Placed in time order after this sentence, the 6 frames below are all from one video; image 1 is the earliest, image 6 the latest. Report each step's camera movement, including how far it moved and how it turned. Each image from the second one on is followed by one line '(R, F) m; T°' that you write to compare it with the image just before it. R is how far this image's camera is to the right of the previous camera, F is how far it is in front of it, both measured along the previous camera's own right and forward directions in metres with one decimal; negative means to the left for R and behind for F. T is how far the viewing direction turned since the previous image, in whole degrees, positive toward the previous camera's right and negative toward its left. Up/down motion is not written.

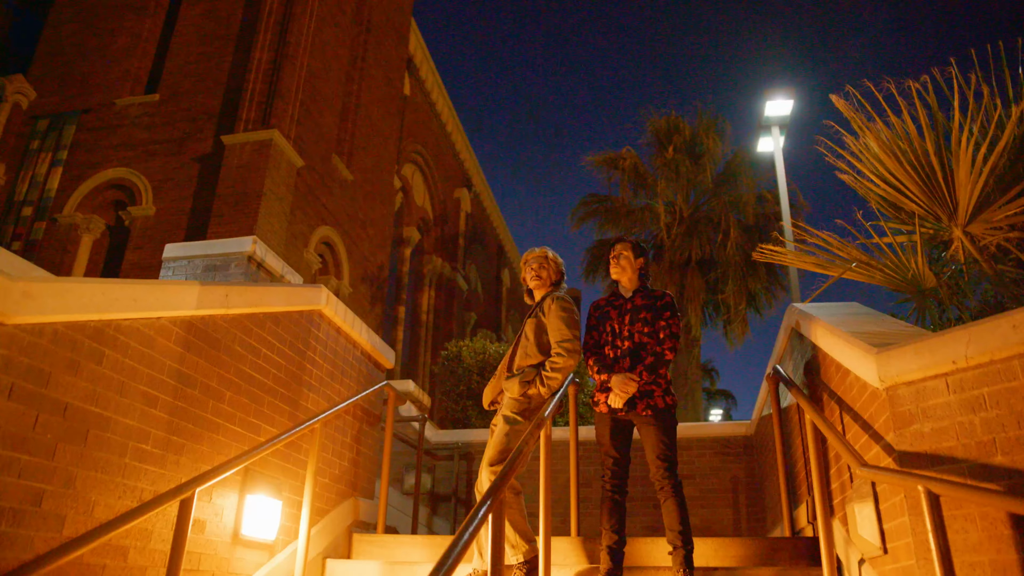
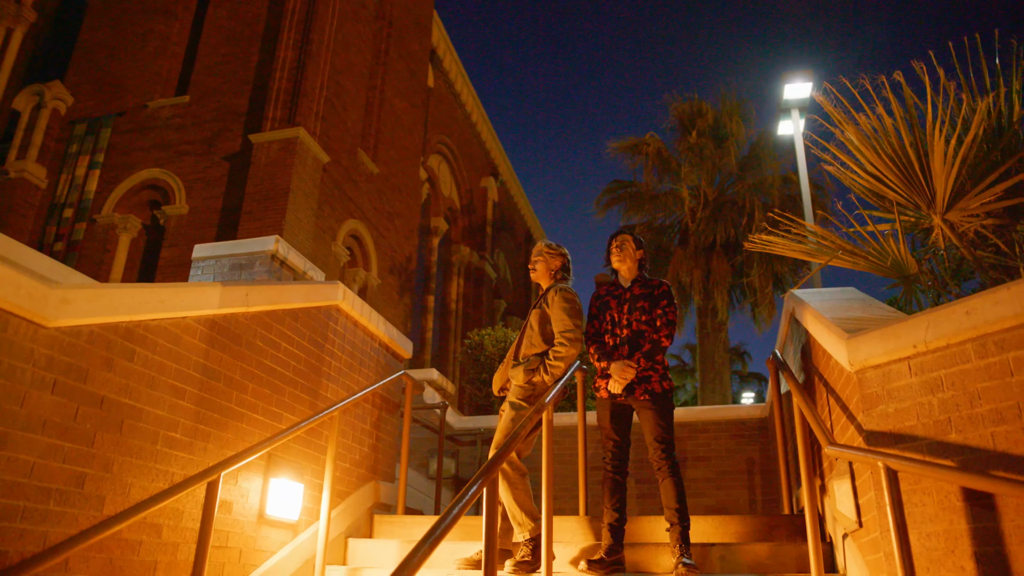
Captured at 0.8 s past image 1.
(+0.2, -0.3) m; -2°
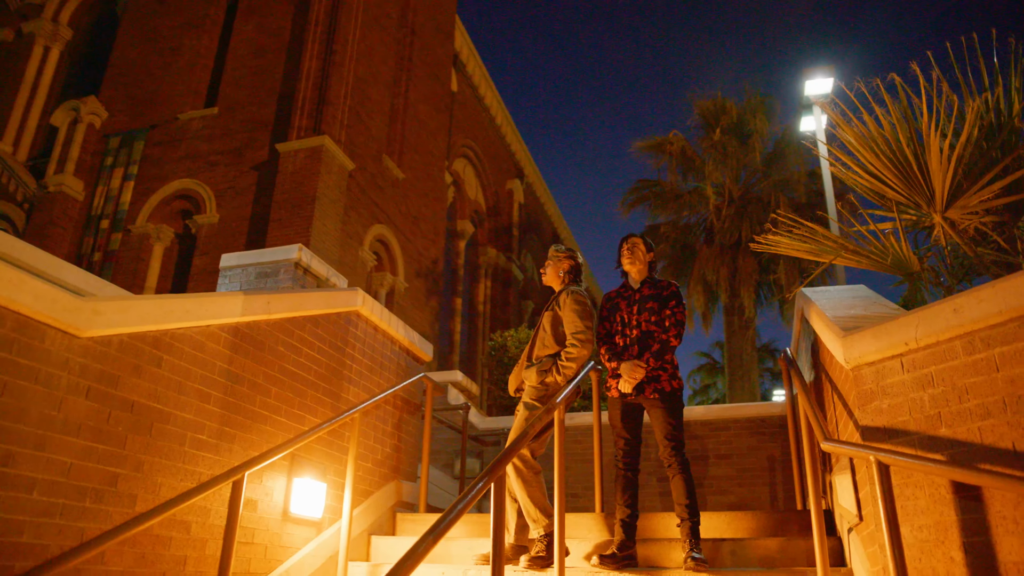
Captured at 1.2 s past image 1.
(+0.1, -0.2) m; -2°
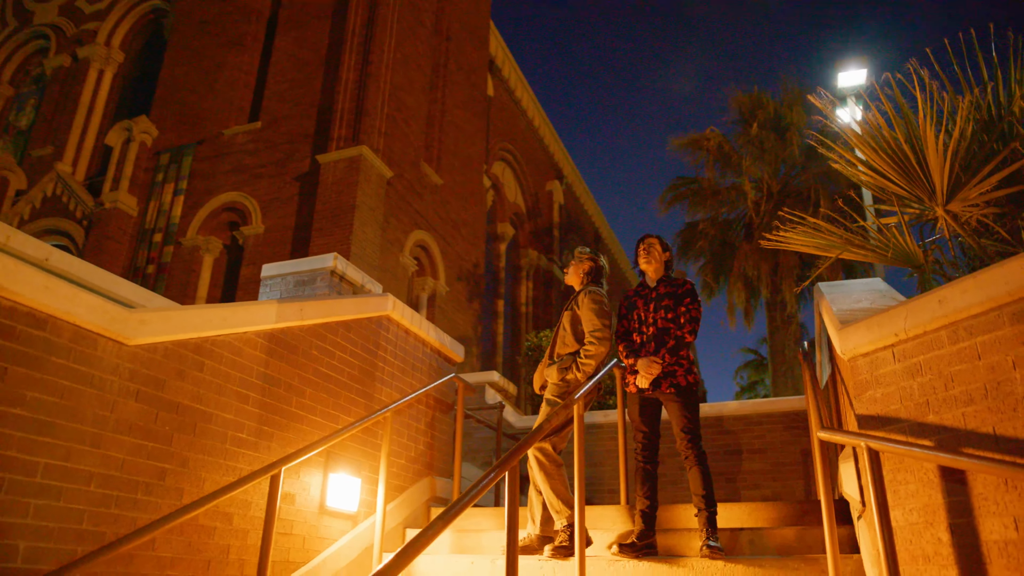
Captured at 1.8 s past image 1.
(+0.2, -0.2) m; -3°
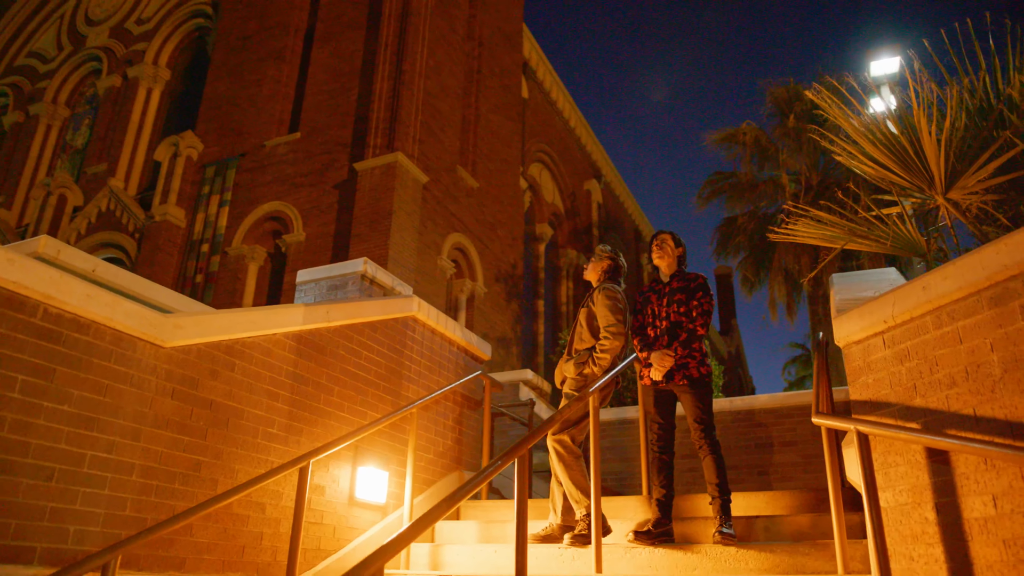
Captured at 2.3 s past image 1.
(+0.2, -0.2) m; -3°
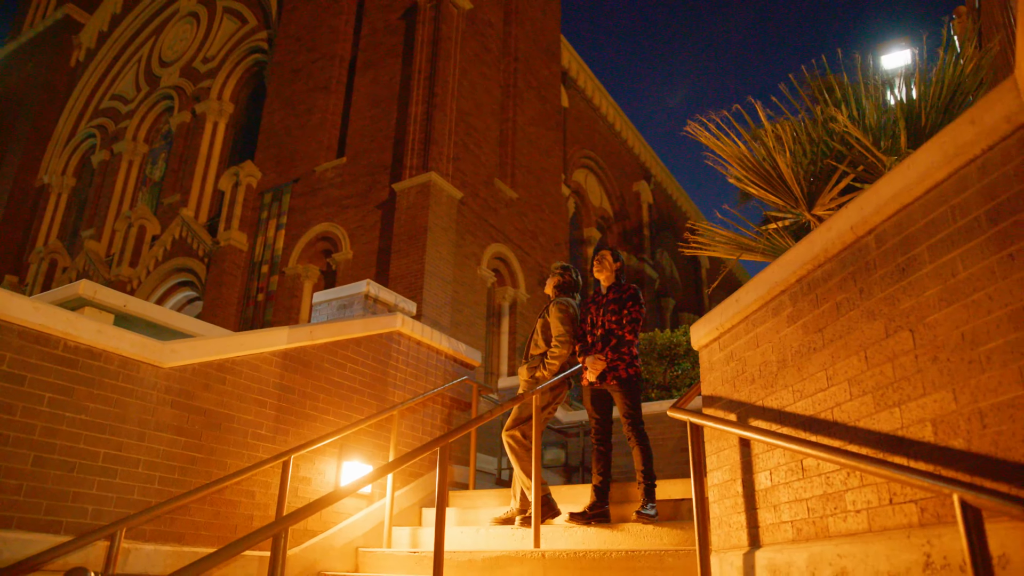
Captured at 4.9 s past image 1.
(+1.0, -0.8) m; -6°
